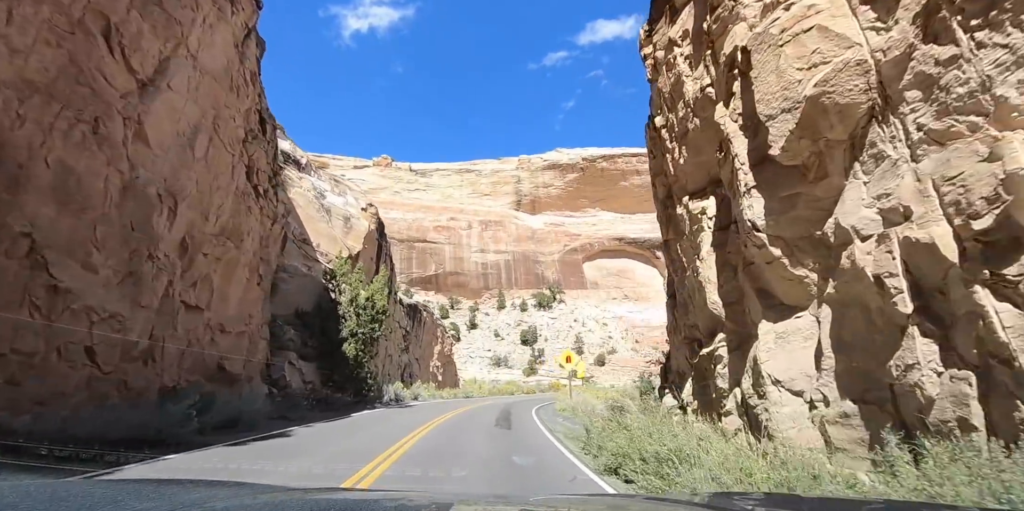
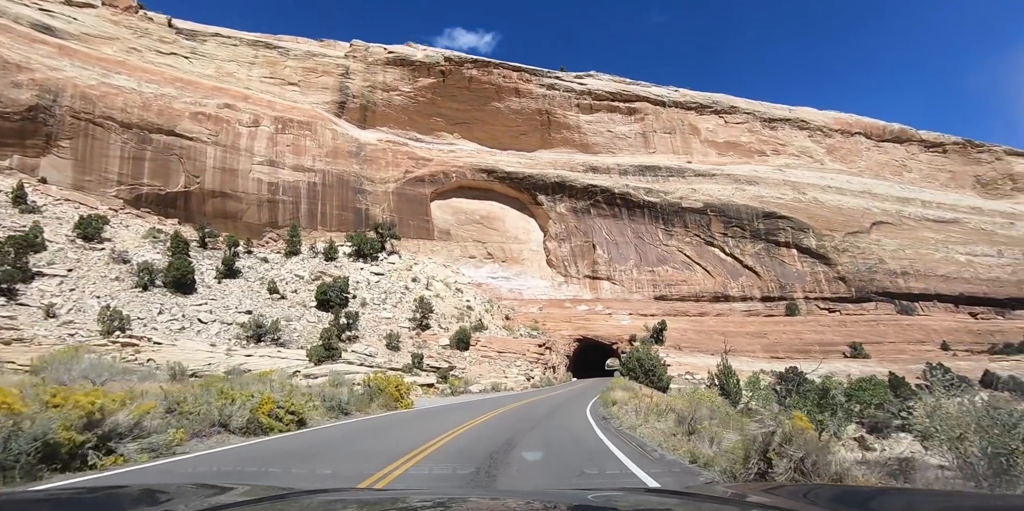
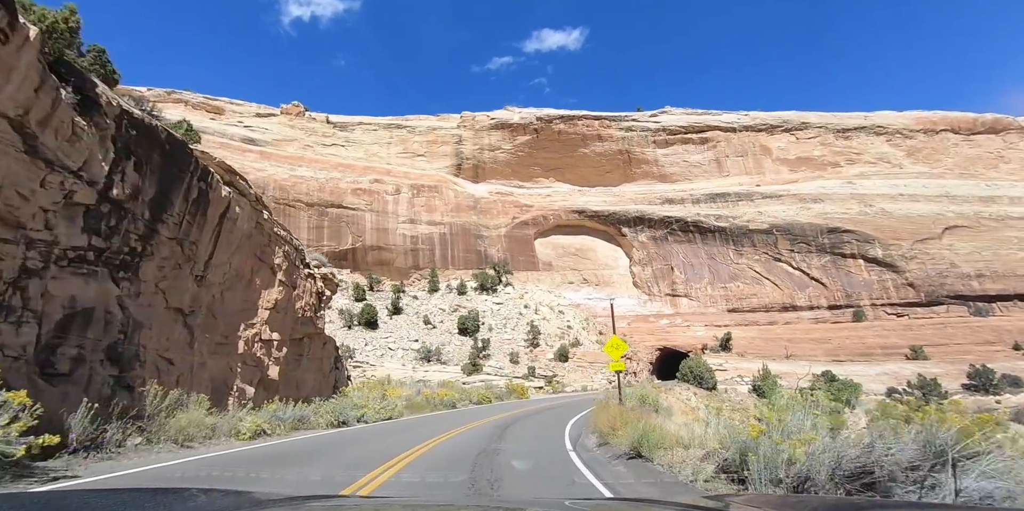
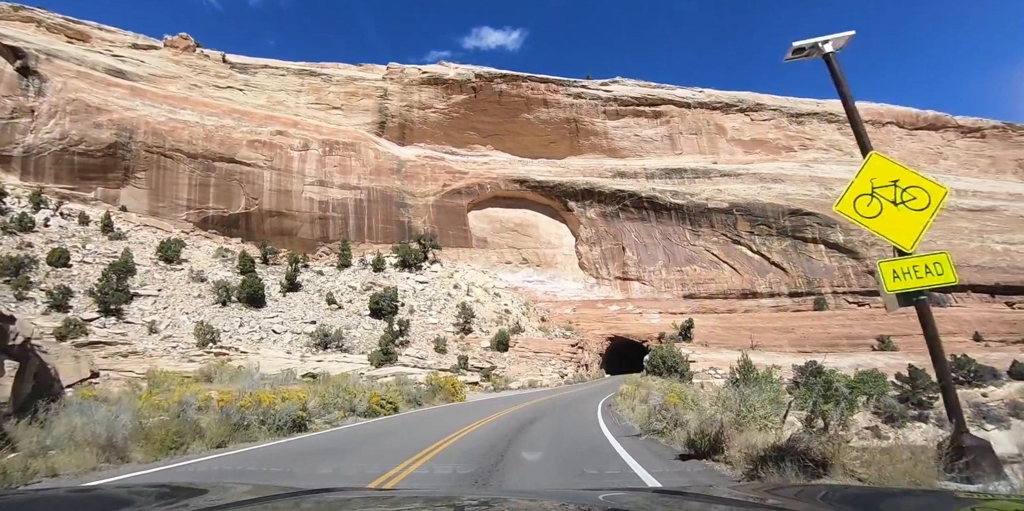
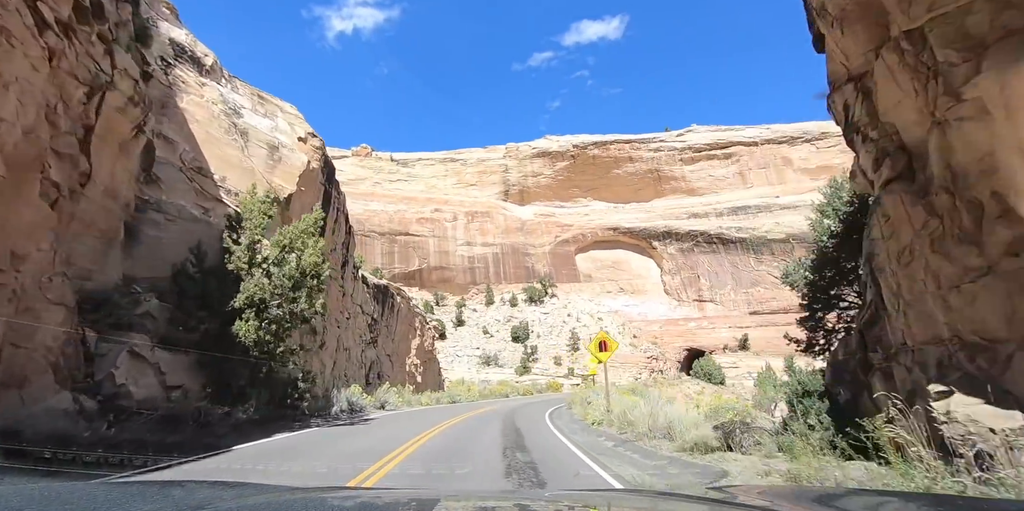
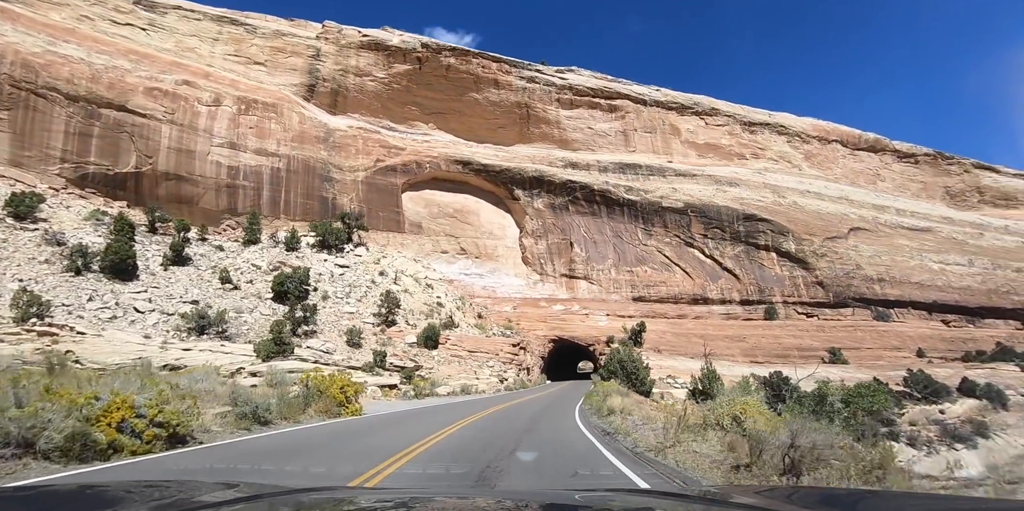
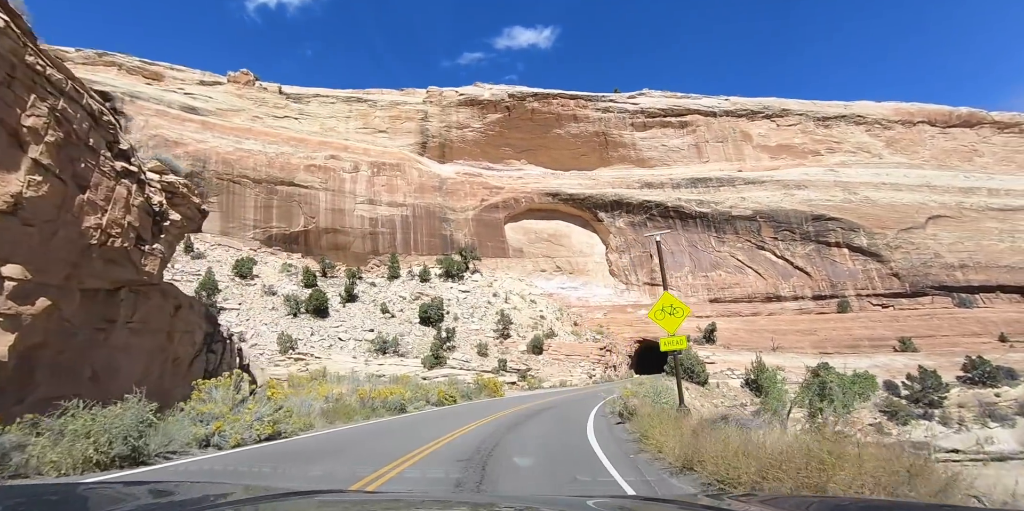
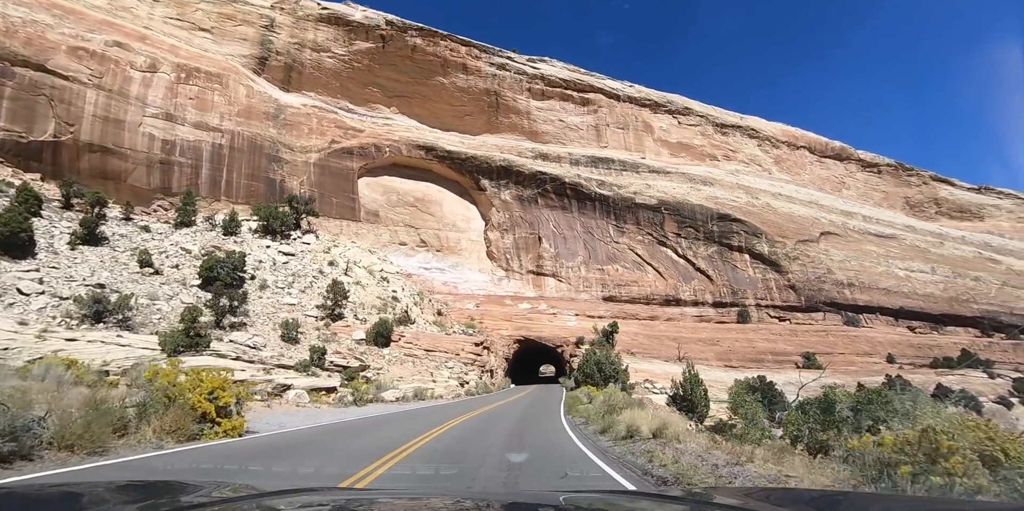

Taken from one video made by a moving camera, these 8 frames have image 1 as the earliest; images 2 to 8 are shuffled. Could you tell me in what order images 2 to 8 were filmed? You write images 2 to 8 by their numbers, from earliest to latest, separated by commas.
5, 3, 7, 4, 2, 6, 8
